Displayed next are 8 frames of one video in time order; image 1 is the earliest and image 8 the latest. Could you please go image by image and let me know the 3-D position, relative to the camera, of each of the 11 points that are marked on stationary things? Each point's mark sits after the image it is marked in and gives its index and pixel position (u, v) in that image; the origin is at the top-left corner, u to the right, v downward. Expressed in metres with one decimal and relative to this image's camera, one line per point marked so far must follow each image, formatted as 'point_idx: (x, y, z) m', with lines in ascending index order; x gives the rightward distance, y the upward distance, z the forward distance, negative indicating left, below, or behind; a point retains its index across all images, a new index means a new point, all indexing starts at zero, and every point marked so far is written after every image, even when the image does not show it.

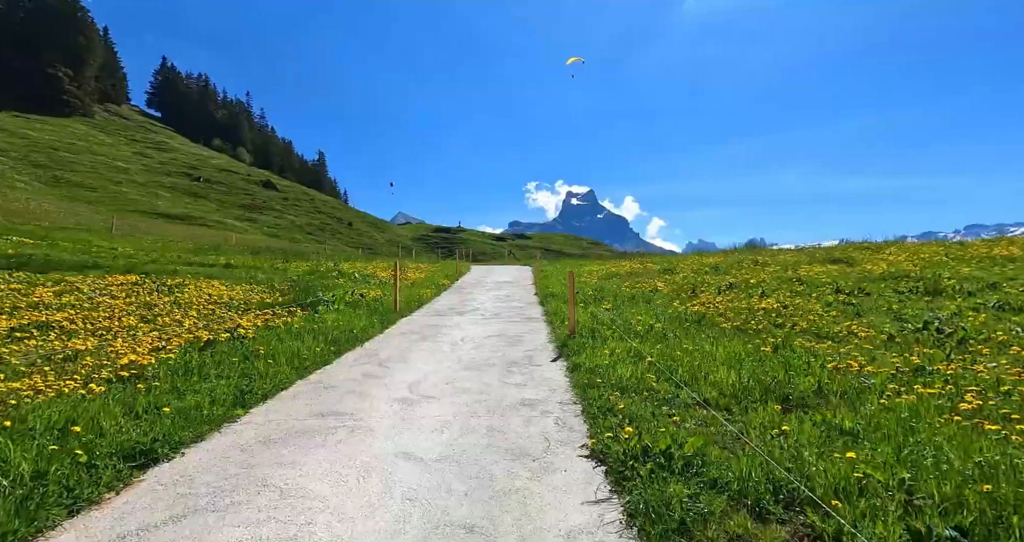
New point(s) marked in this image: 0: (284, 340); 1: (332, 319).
0: (-4.7, -1.4, +8.7) m
1: (-4.7, -1.3, +11.3) m
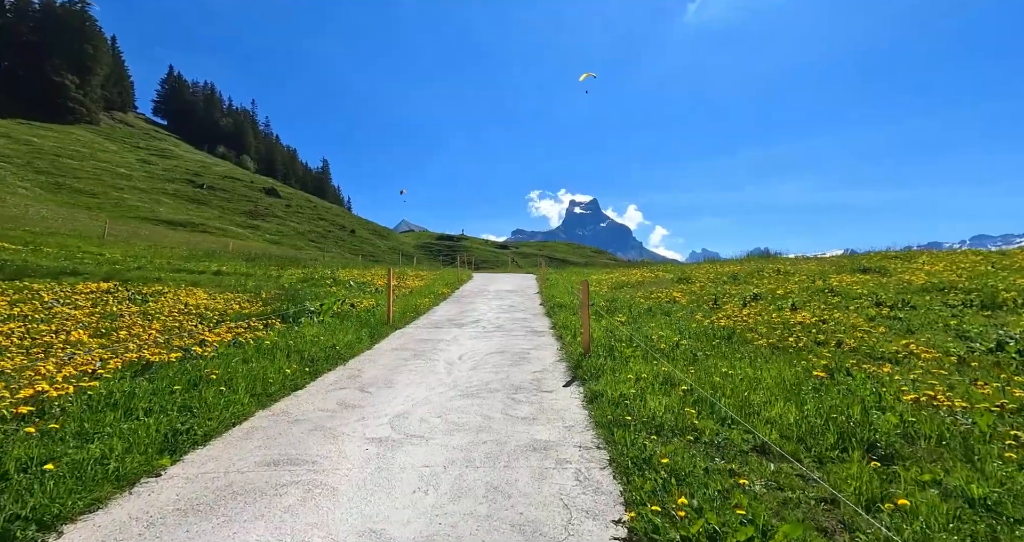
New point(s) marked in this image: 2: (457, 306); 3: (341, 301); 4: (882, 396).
0: (-4.6, -1.5, +7.4) m
1: (-4.6, -1.5, +10.0) m
2: (-2.4, -1.5, +18.9) m
3: (-6.0, -1.1, +15.2) m
4: (+5.3, -1.8, +6.2) m
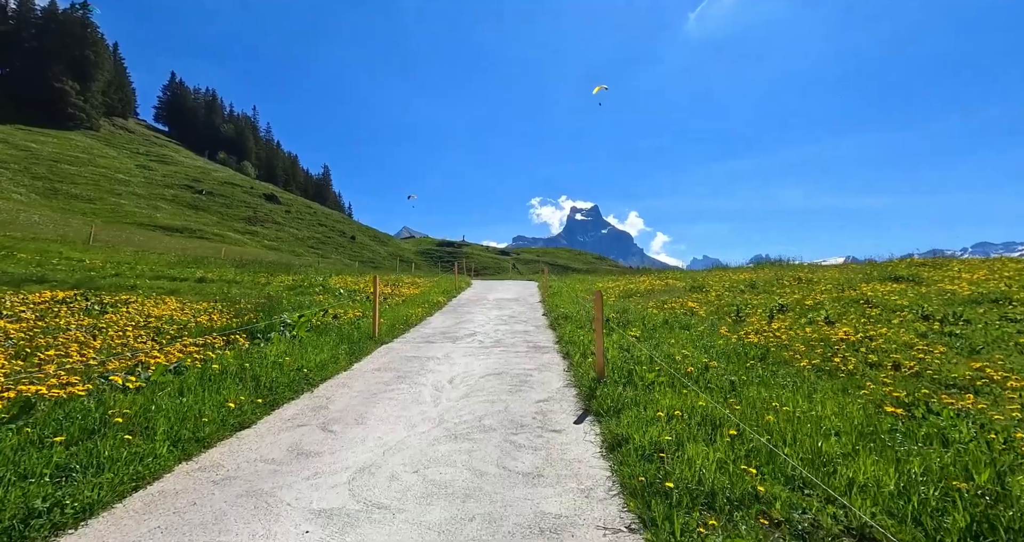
0: (-4.6, -1.7, +6.0) m
1: (-4.6, -1.6, +8.6) m
2: (-2.4, -1.9, +17.5) m
3: (-6.0, -1.4, +13.8) m
4: (+5.3, -1.9, +4.7) m
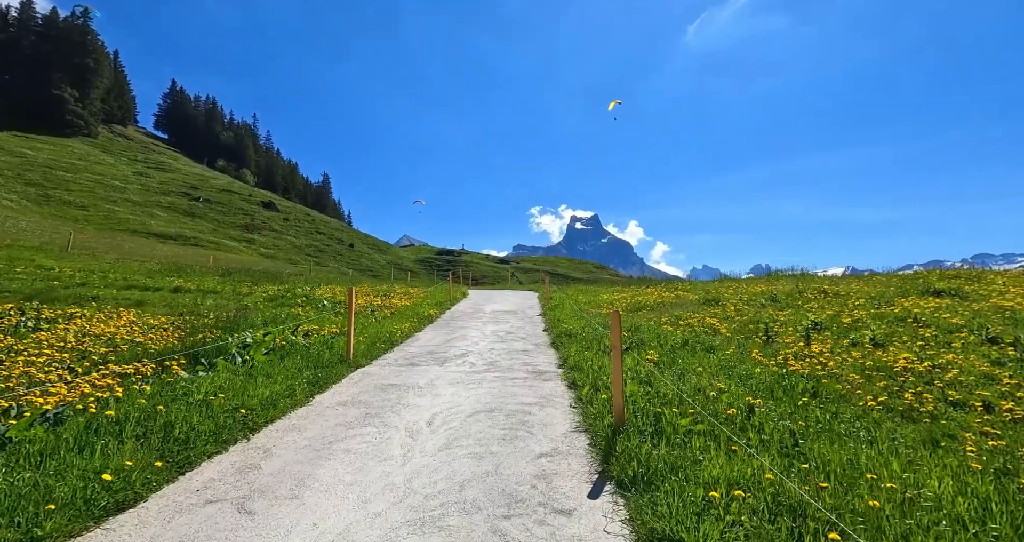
0: (-4.7, -1.8, +4.3) m
1: (-4.7, -1.8, +6.9) m
2: (-2.5, -2.3, +15.8) m
3: (-6.1, -1.7, +12.1) m
4: (+5.2, -2.1, +3.1) m
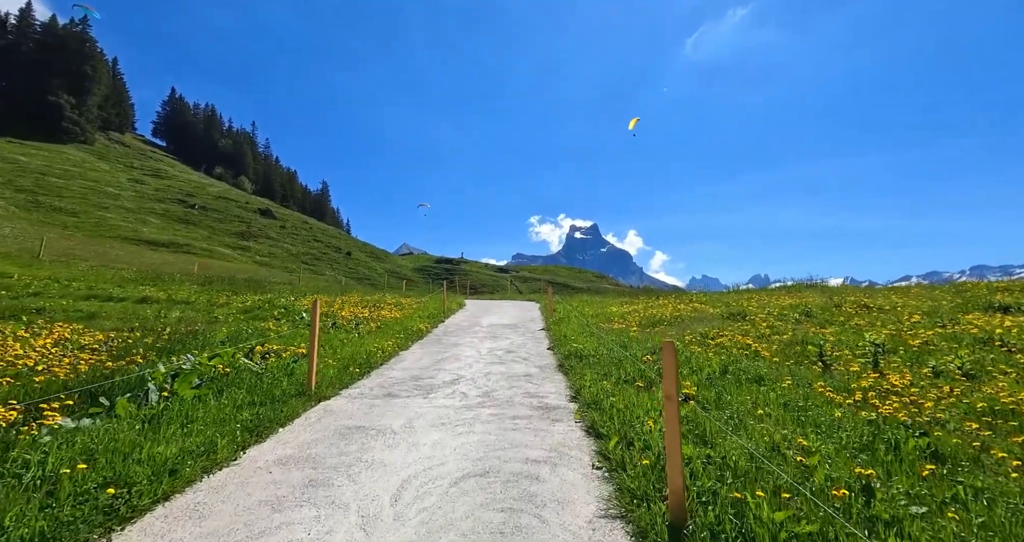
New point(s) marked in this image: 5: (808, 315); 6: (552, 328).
0: (-4.6, -1.9, +2.2) m
1: (-4.7, -1.9, +4.8) m
2: (-2.5, -2.6, +13.8) m
3: (-6.1, -1.9, +10.1) m
4: (+5.3, -2.2, +1.0) m
5: (+10.3, -1.5, +15.0) m
6: (+1.6, -2.3, +17.1) m
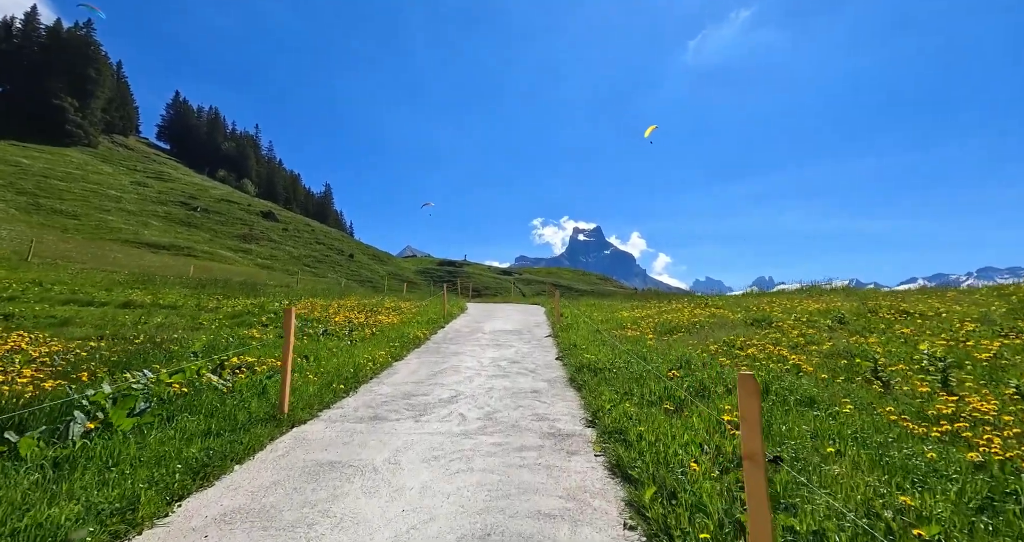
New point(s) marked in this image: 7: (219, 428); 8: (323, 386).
0: (-4.6, -1.9, +1.0) m
1: (-4.6, -2.0, +3.6) m
2: (-2.4, -2.6, +12.5) m
3: (-6.0, -2.0, +8.8) m
4: (+5.3, -2.2, -0.2) m
5: (+10.5, -1.6, +13.7) m
6: (+1.8, -2.4, +15.9) m
7: (-4.3, -2.3, +6.3) m
8: (-3.9, -2.3, +8.8) m
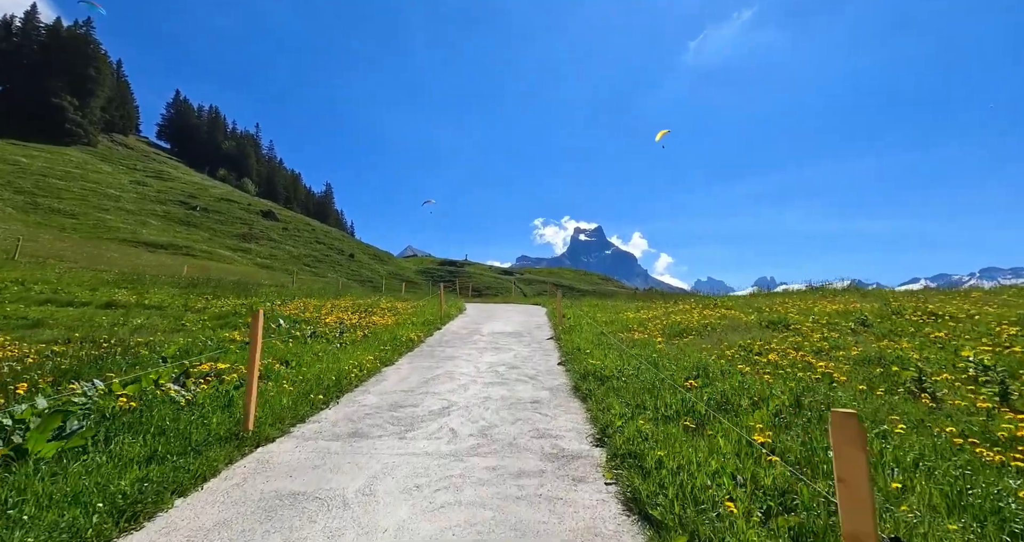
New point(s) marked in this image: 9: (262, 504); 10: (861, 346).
0: (-4.6, -1.9, +0.1) m
1: (-4.7, -1.9, +2.7) m
2: (-2.4, -2.6, +11.6) m
3: (-6.0, -1.9, +8.0) m
4: (+5.2, -2.1, -1.2) m
5: (+10.5, -1.6, +12.8) m
6: (+1.7, -2.3, +15.0) m
7: (-4.4, -2.2, +5.4) m
8: (-3.9, -2.3, +7.9) m
9: (-2.7, -2.6, +4.8) m
10: (+8.5, -1.8, +10.5) m
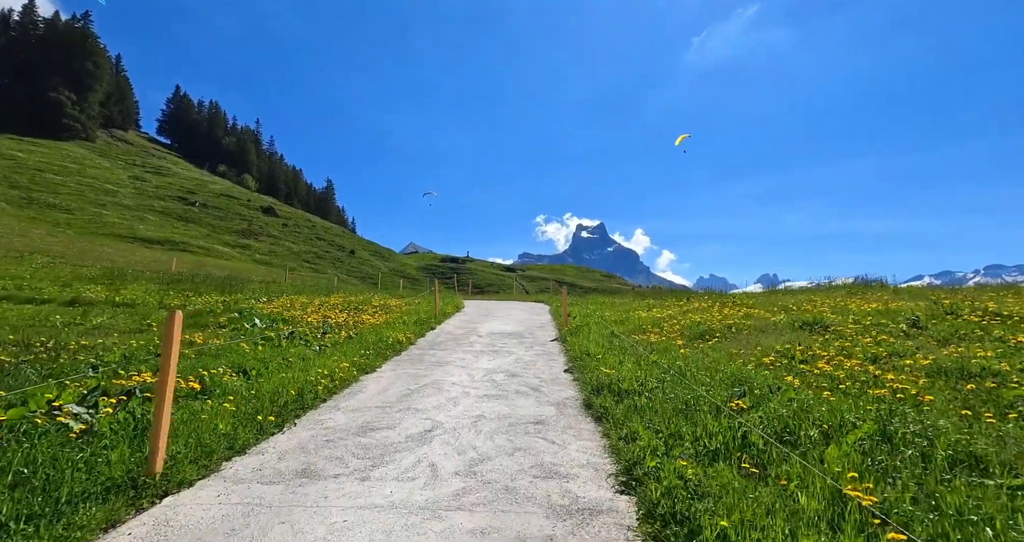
0: (-4.7, -1.8, -1.5) m
1: (-4.7, -1.8, +1.1) m
2: (-2.4, -2.4, +10.0) m
3: (-6.0, -1.8, +6.3) m
4: (+5.2, -2.0, -2.8) m
5: (+10.5, -1.4, +11.1) m
6: (+1.7, -2.1, +13.3) m
7: (-4.4, -2.1, +3.8) m
8: (-3.9, -2.1, +6.3) m
9: (-2.8, -2.4, +3.2) m
10: (+8.4, -1.7, +8.8) m
